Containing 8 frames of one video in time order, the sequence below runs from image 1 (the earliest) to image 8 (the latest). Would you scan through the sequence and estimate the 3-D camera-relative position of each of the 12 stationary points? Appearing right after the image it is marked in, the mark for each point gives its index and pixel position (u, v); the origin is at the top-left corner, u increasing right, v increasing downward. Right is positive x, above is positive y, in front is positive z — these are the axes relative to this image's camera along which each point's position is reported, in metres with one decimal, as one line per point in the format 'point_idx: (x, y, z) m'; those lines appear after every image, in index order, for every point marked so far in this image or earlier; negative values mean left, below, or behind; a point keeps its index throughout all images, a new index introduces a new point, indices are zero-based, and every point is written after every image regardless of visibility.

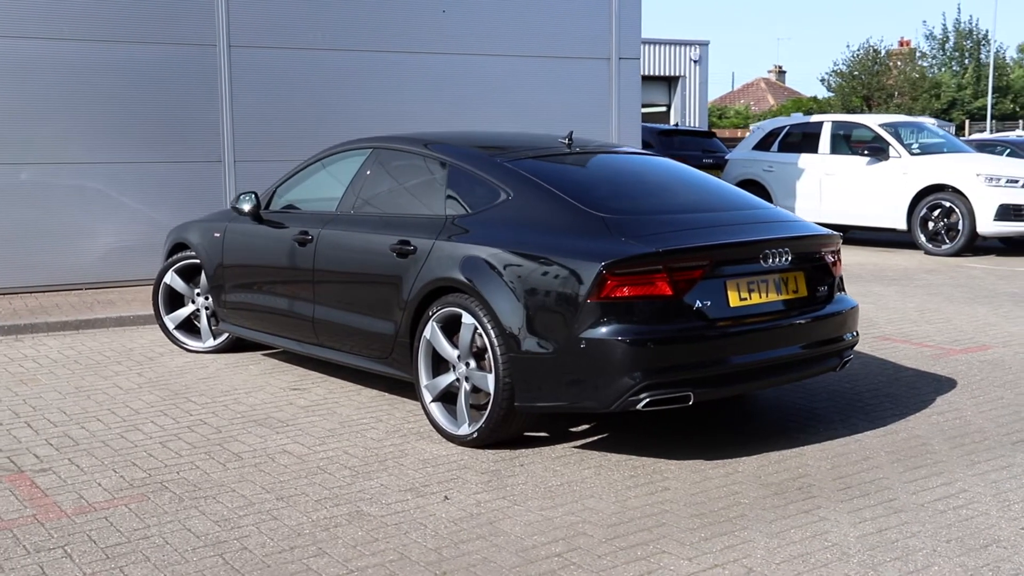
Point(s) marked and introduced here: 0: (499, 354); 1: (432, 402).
0: (0.0, -0.3, +5.0) m
1: (-0.4, -0.6, +5.4) m
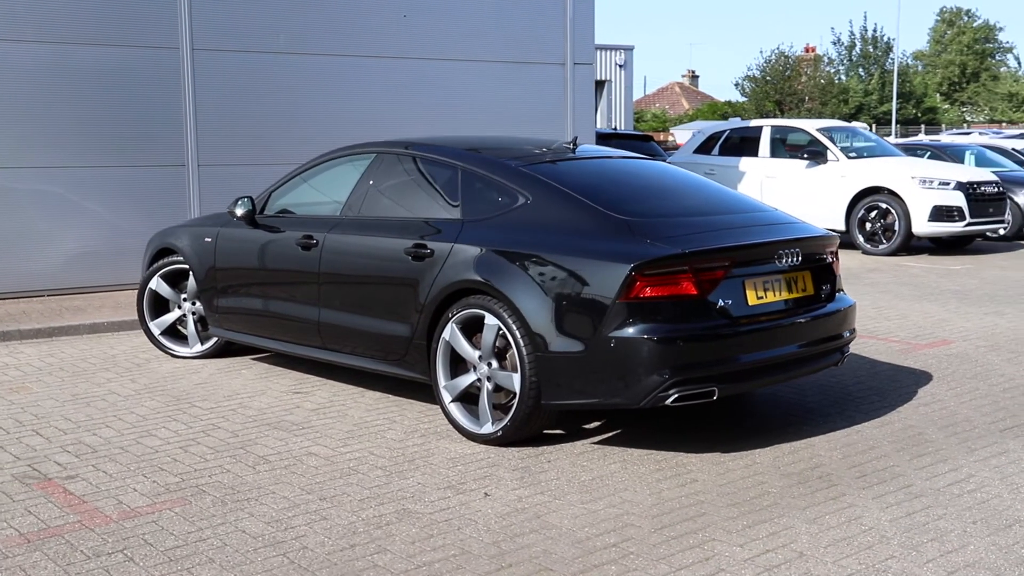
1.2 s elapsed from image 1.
0: (+0.1, -0.3, +5.1) m
1: (-0.3, -0.6, +5.5) m
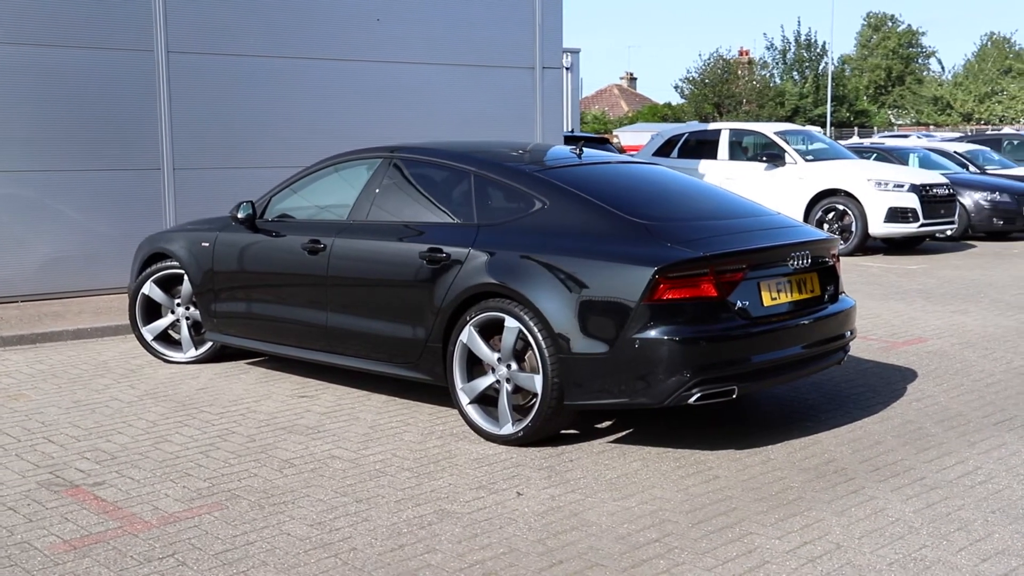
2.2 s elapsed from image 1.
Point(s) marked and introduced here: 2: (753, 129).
0: (+0.2, -0.3, +5.2) m
1: (-0.2, -0.6, +5.6) m
2: (+3.8, +2.6, +17.2) m
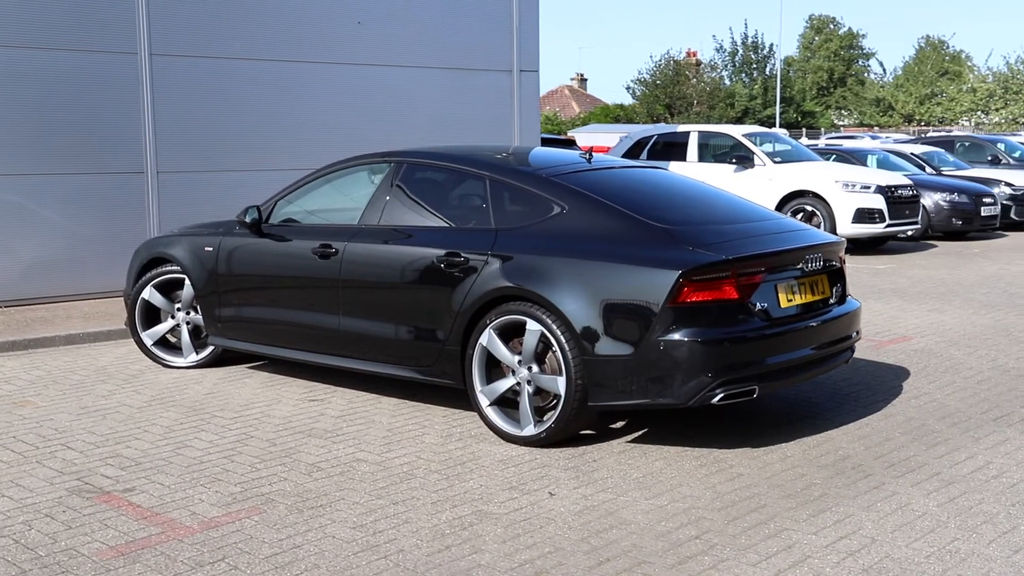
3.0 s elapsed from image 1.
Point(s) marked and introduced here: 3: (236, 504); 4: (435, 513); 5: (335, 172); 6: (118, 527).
0: (+0.3, -0.3, +5.3) m
1: (-0.1, -0.6, +5.6) m
2: (+3.4, +2.6, +17.4) m
3: (-1.2, -0.9, +4.6) m
4: (-0.3, -0.9, +4.5) m
5: (-1.1, +0.7, +6.9) m
6: (-1.6, -1.0, +4.3) m
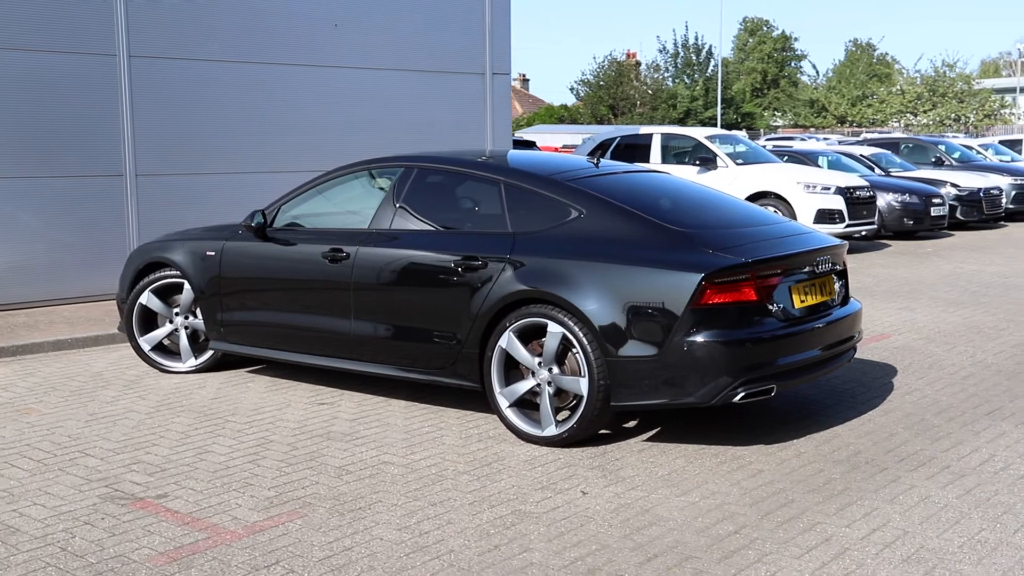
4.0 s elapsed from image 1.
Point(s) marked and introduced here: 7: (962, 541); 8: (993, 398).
0: (+0.4, -0.4, +5.4) m
1: (0.0, -0.6, +5.7) m
2: (+2.8, +2.6, +17.7) m
3: (-1.0, -1.0, +4.6) m
4: (-0.2, -1.0, +4.6) m
5: (-1.1, +0.7, +6.9) m
6: (-1.4, -1.0, +4.3) m
7: (+1.7, -1.0, +4.2) m
8: (+3.1, -0.7, +6.9) m
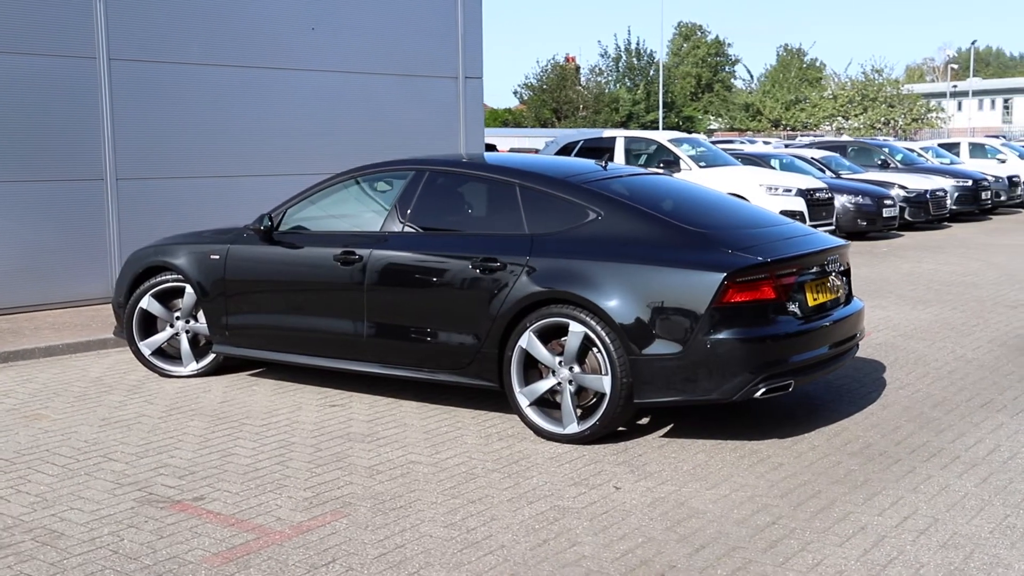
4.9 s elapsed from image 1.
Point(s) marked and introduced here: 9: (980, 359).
0: (+0.5, -0.4, +5.5) m
1: (+0.1, -0.6, +5.8) m
2: (+2.3, +2.5, +17.9) m
3: (-0.9, -1.0, +4.7) m
4: (0.0, -1.0, +4.7) m
5: (-1.1, +0.7, +7.0) m
6: (-1.2, -1.0, +4.3) m
7: (+1.9, -1.0, +4.3) m
8: (+3.1, -0.7, +7.1) m
9: (+3.6, -0.6, +8.3) m
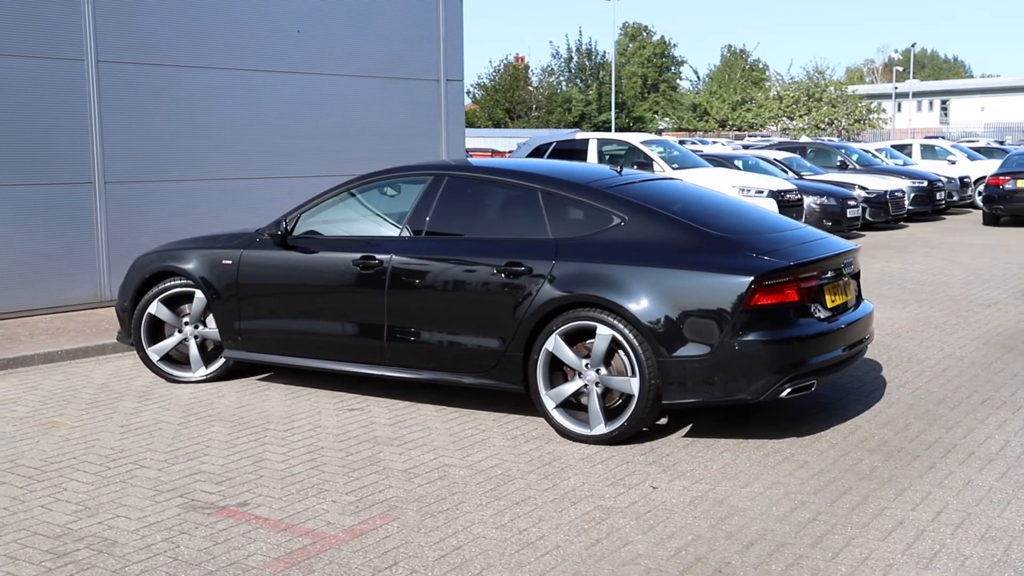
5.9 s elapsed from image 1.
0: (+0.7, -0.4, +5.6) m
1: (+0.2, -0.7, +5.9) m
2: (+1.9, +2.5, +18.1) m
3: (-0.7, -1.0, +4.7) m
4: (+0.2, -1.0, +4.7) m
5: (-1.0, +0.7, +7.0) m
6: (-1.0, -1.0, +4.4) m
7: (+2.2, -1.0, +4.5) m
8: (+3.2, -0.7, +7.4) m
9: (+3.7, -0.6, +8.6) m
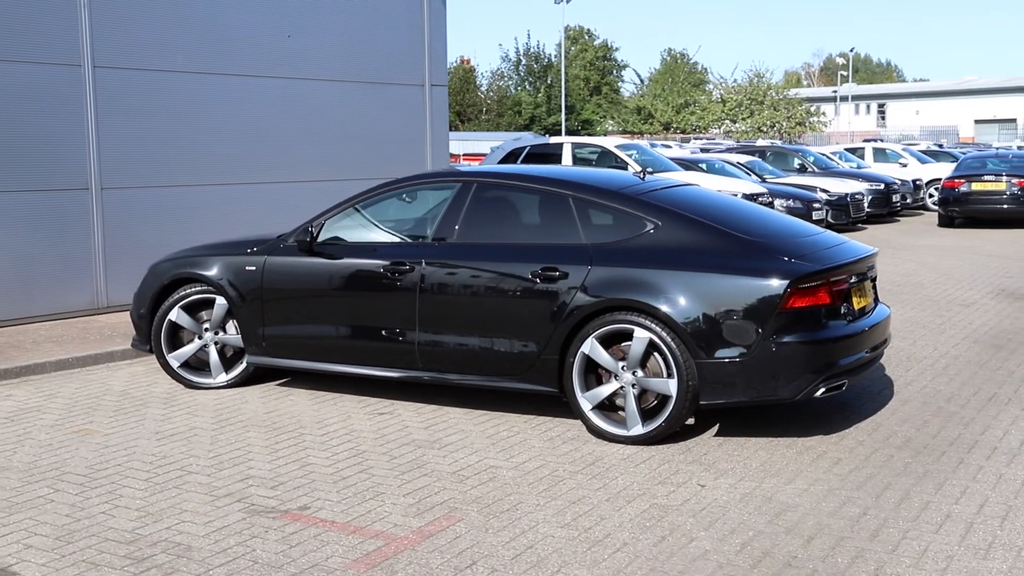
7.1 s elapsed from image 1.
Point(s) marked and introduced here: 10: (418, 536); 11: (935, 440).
0: (+0.9, -0.4, +5.8) m
1: (+0.4, -0.7, +6.0) m
2: (+1.5, +2.5, +18.3) m
3: (-0.4, -1.0, +4.8) m
4: (+0.5, -1.0, +4.9) m
5: (-0.8, +0.6, +7.1) m
6: (-0.7, -1.1, +4.5) m
7: (+2.4, -1.0, +4.7) m
8: (+3.4, -0.7, +7.6) m
9: (+3.7, -0.6, +8.8) m
10: (-0.4, -1.0, +4.5) m
11: (+2.4, -0.9, +6.1) m
